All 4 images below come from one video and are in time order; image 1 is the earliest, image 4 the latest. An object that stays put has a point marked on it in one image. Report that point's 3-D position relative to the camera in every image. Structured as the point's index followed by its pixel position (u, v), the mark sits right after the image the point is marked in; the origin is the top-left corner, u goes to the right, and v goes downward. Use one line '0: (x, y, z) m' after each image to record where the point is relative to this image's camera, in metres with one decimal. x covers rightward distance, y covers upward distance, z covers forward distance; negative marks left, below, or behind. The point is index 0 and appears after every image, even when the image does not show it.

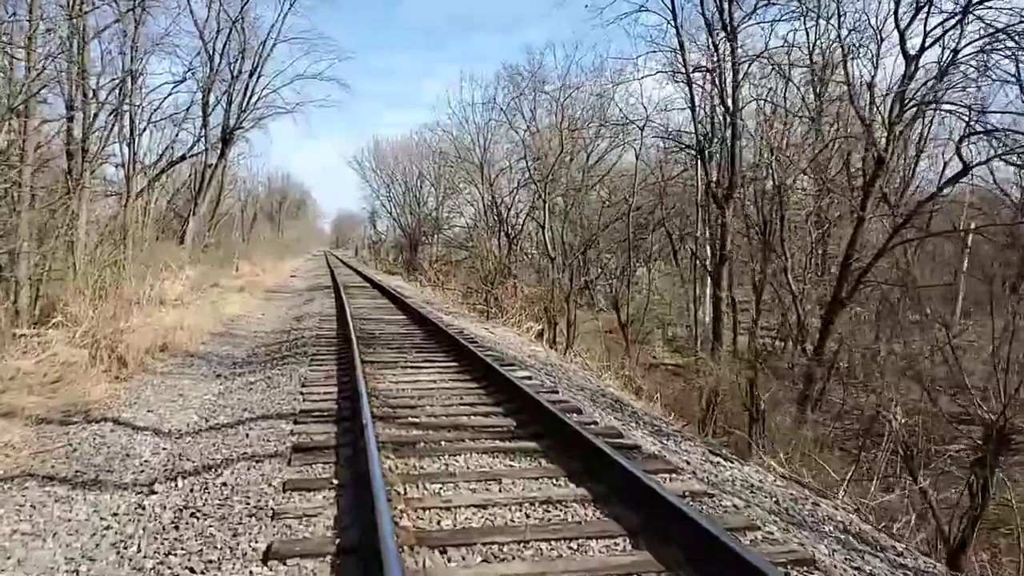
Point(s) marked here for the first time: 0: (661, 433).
0: (+1.1, -1.1, +5.7) m
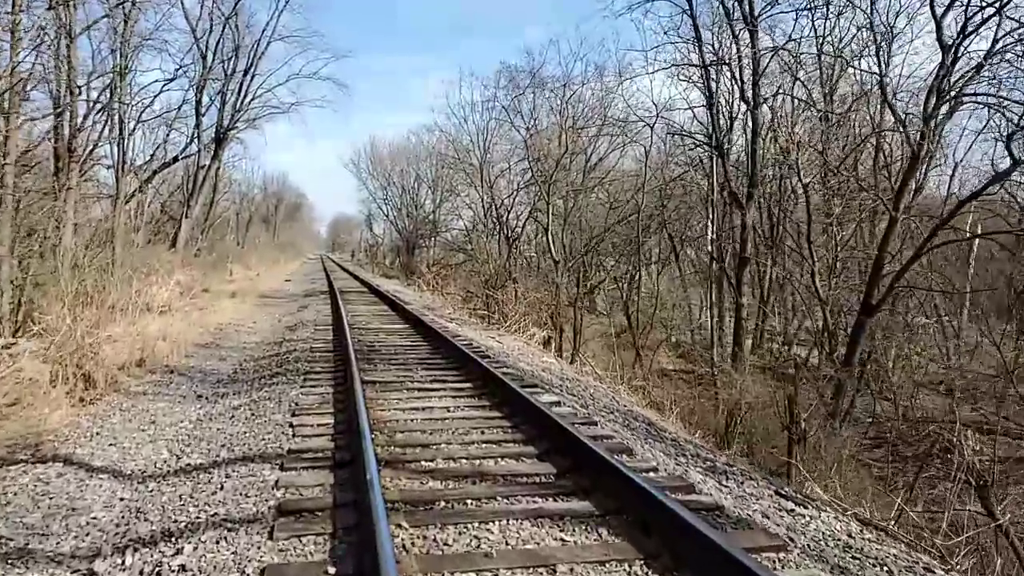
0: (+1.3, -1.1, +4.8) m
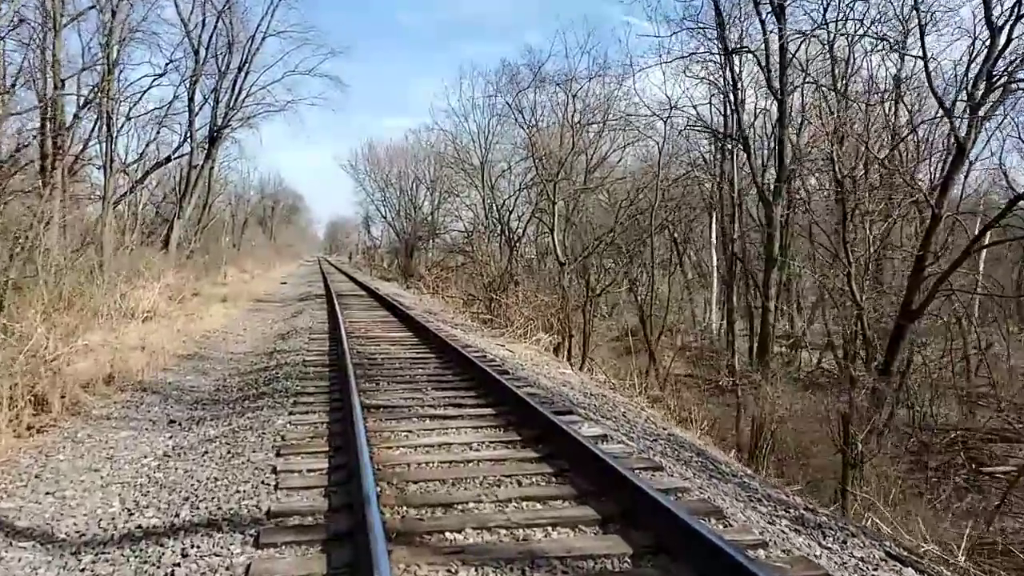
0: (+1.5, -1.2, +3.9) m
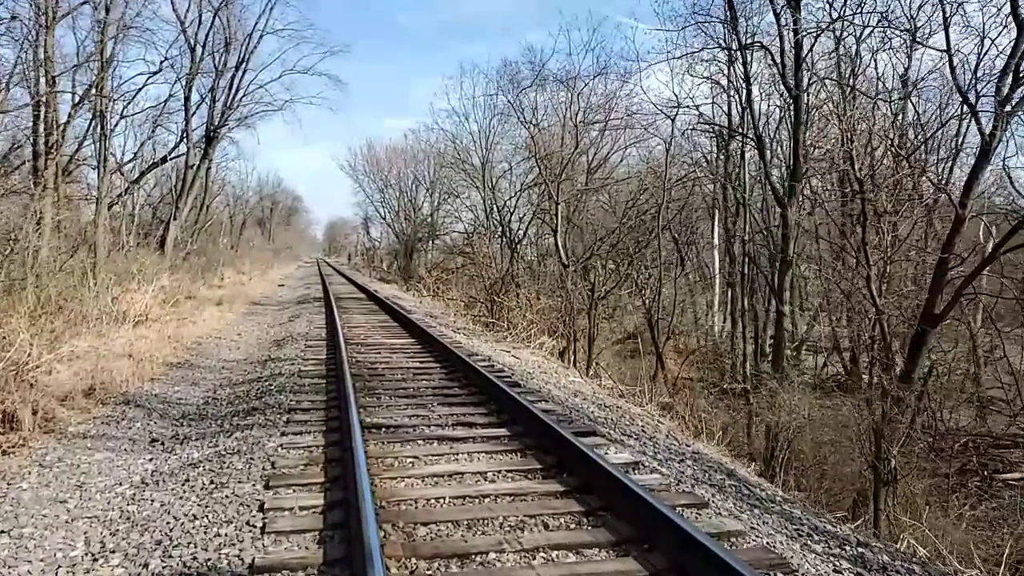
0: (+1.6, -1.2, +3.4) m
